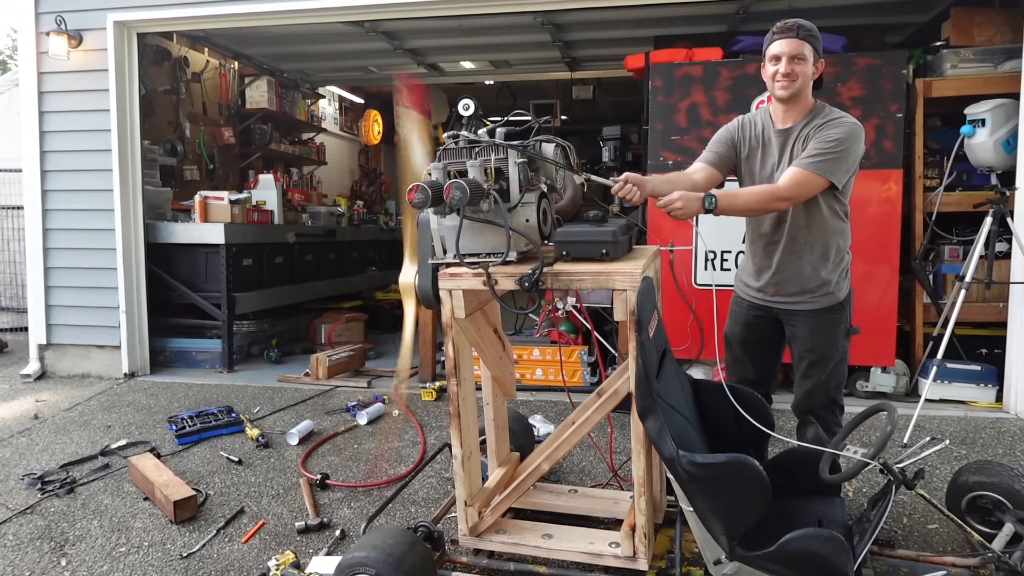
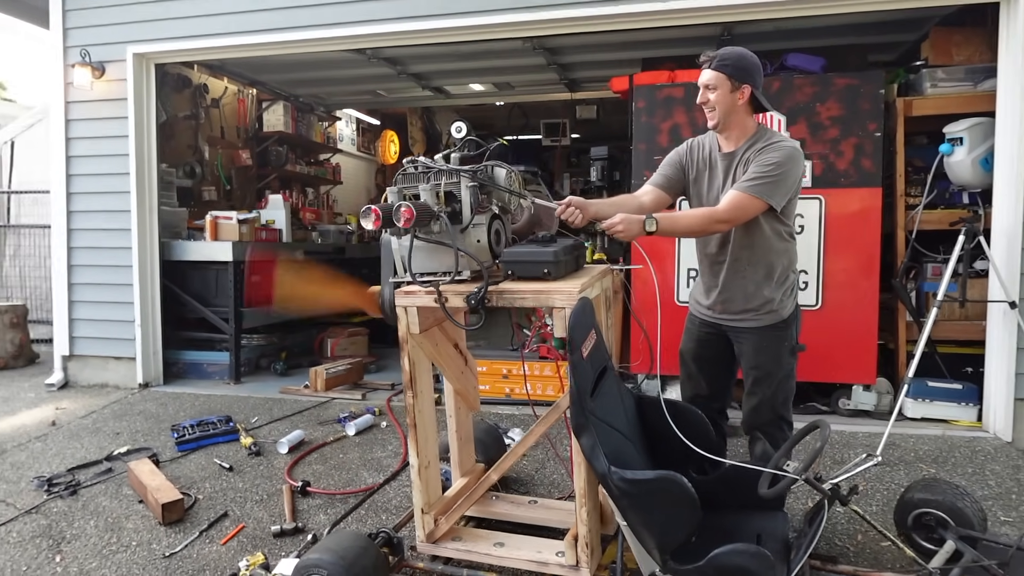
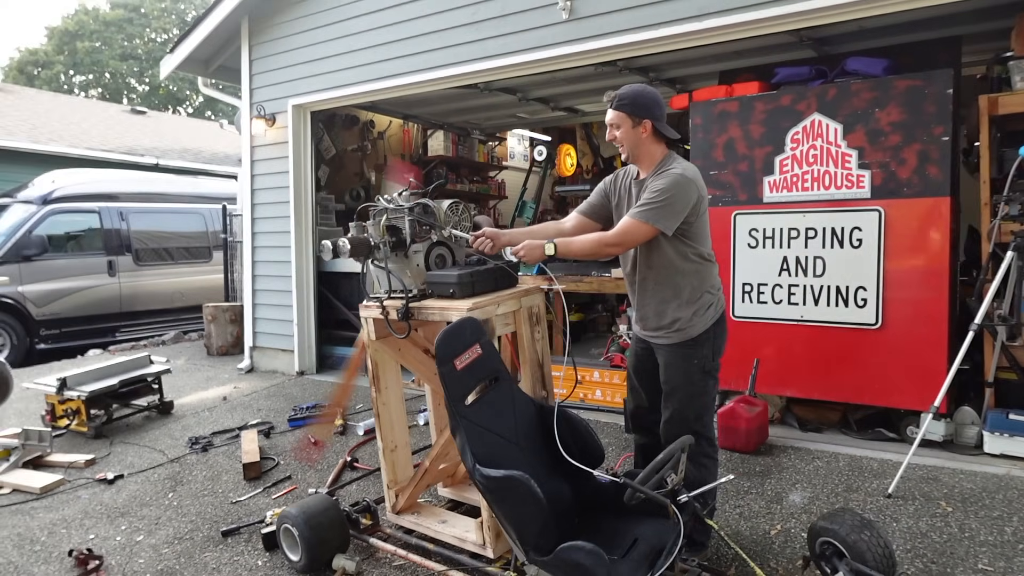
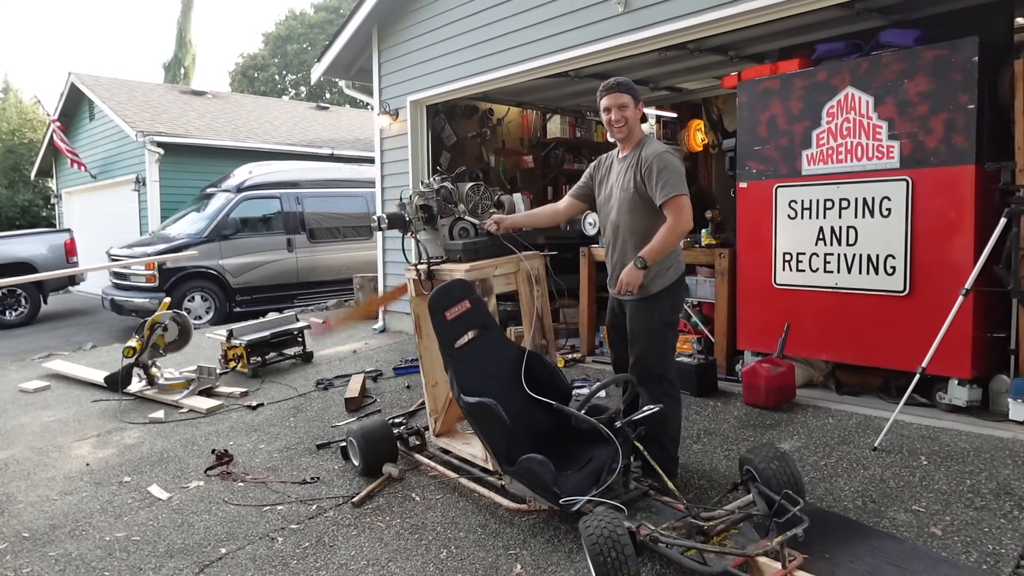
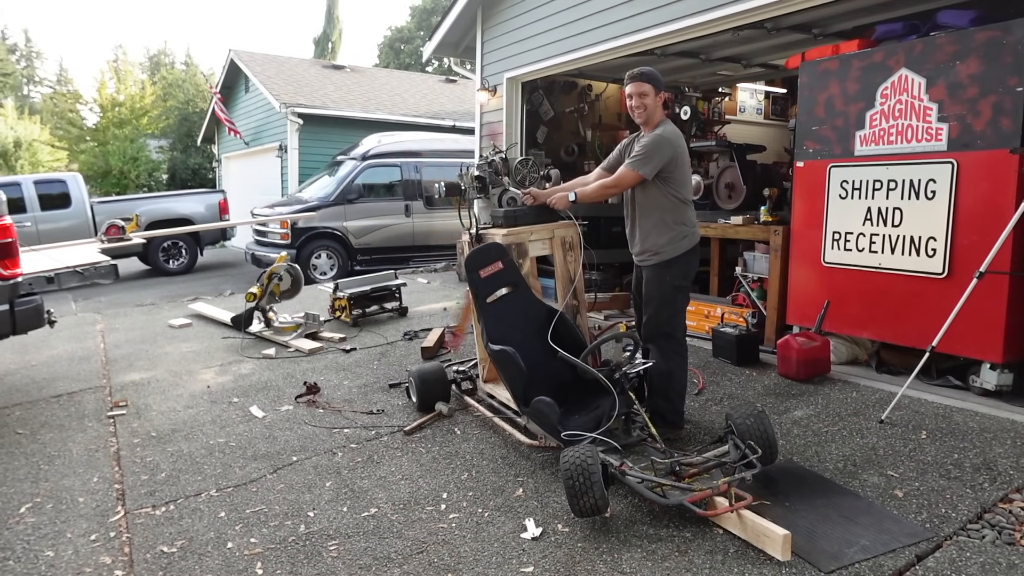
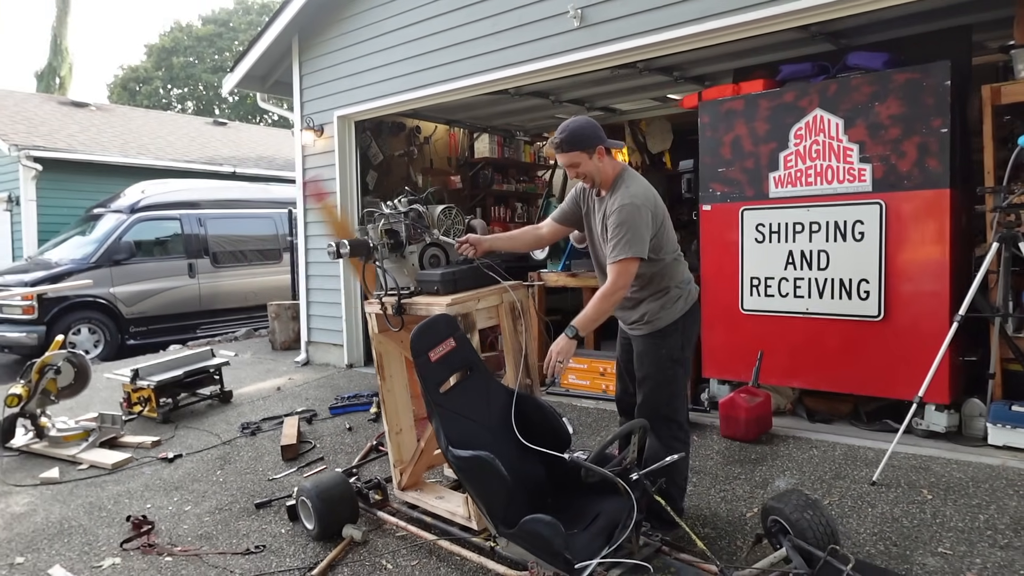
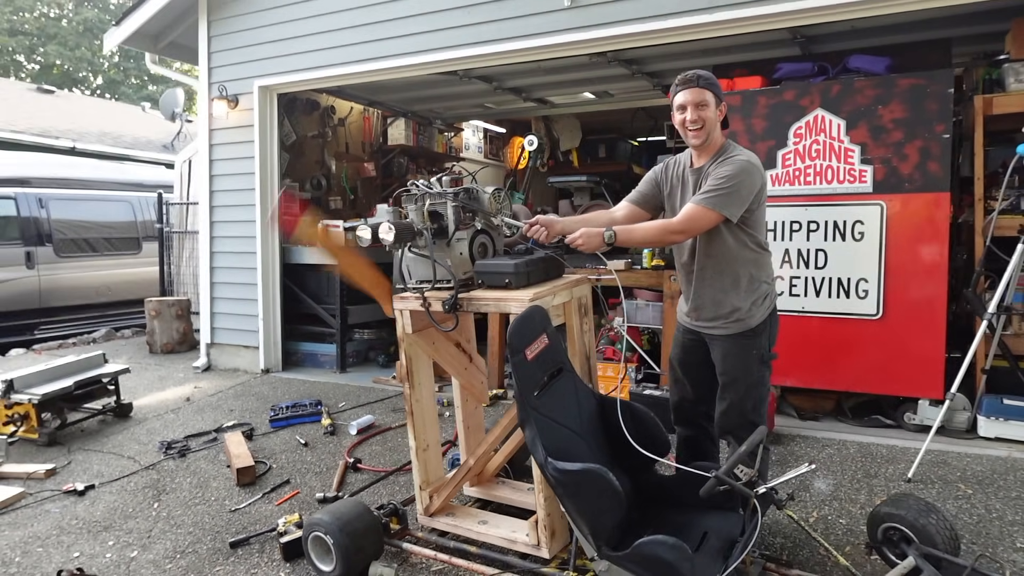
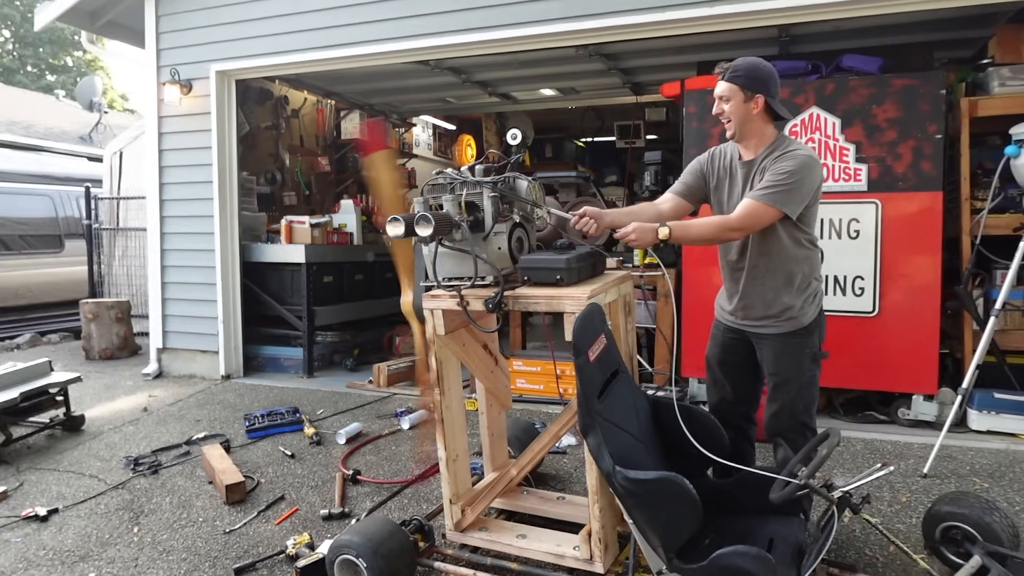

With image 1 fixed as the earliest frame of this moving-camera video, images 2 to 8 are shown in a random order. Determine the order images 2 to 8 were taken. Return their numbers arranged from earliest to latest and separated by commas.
2, 8, 7, 3, 6, 4, 5
